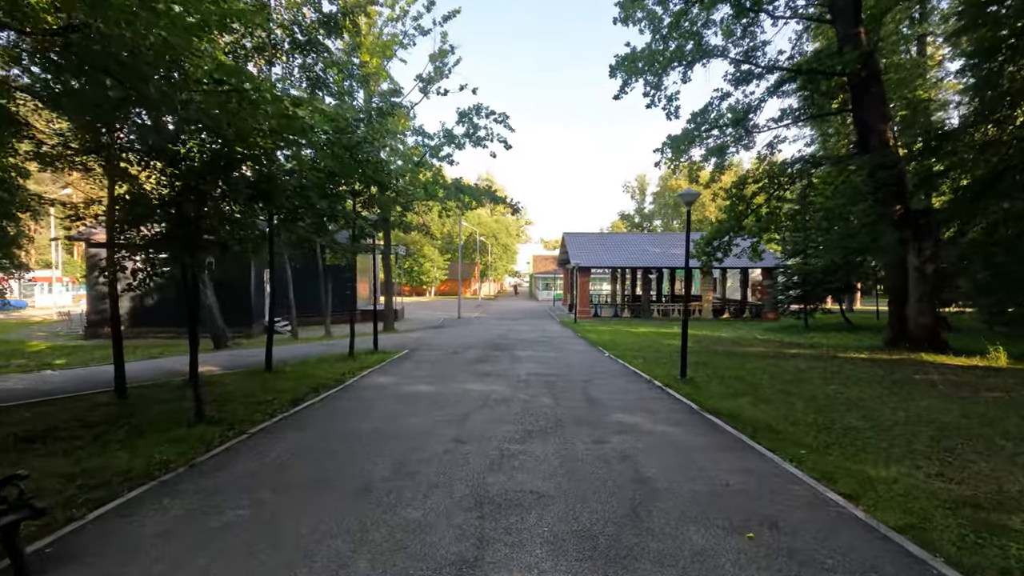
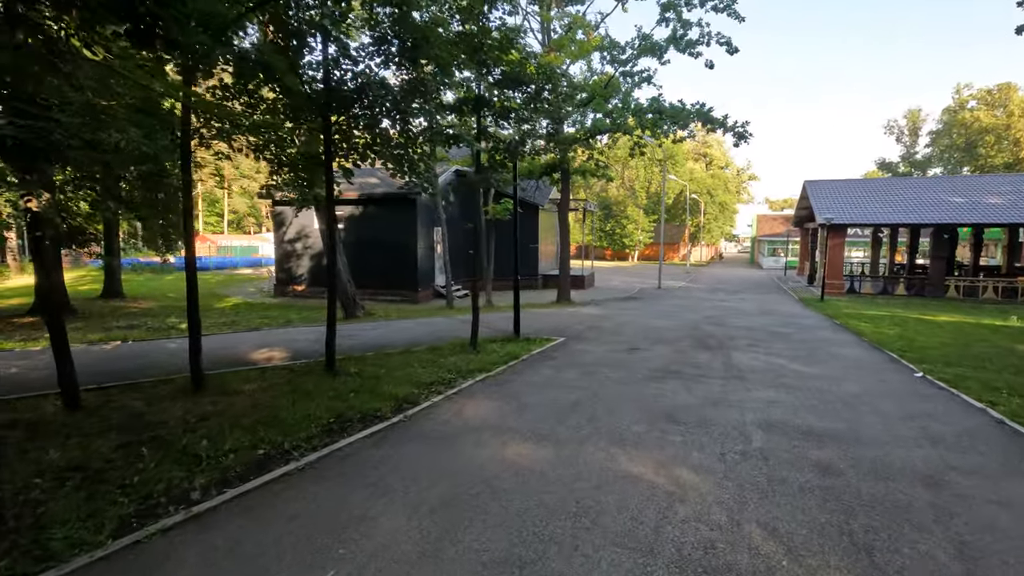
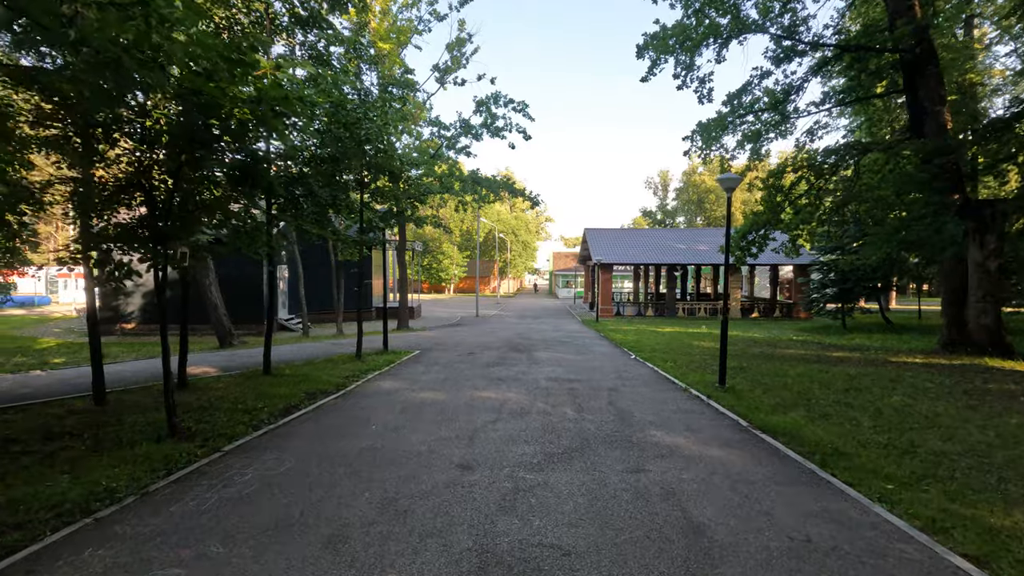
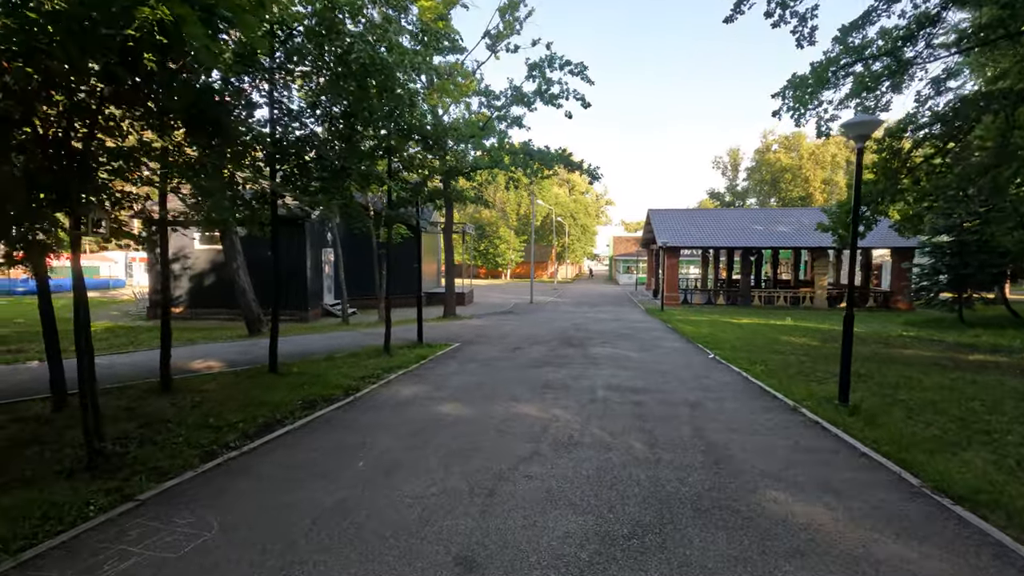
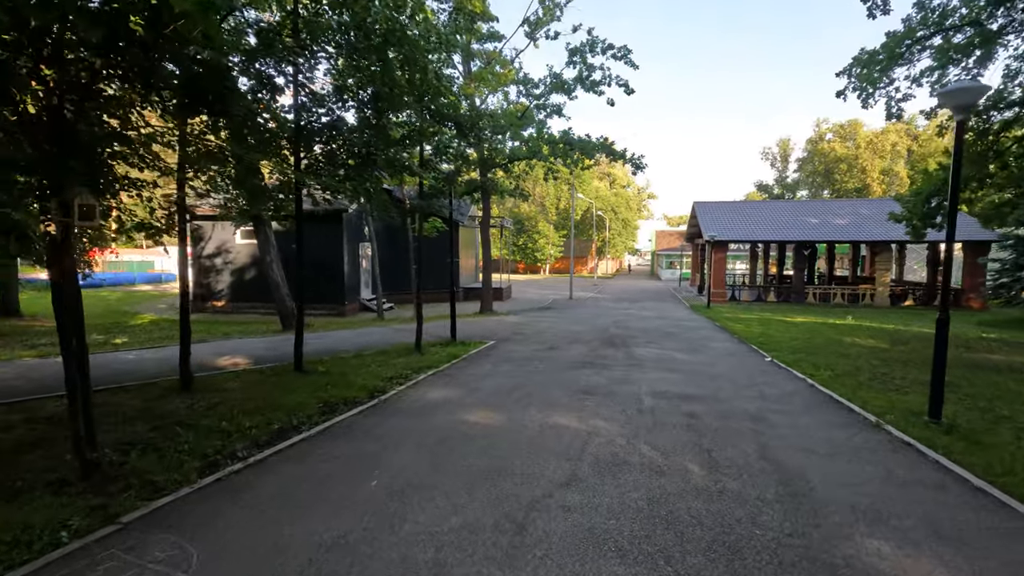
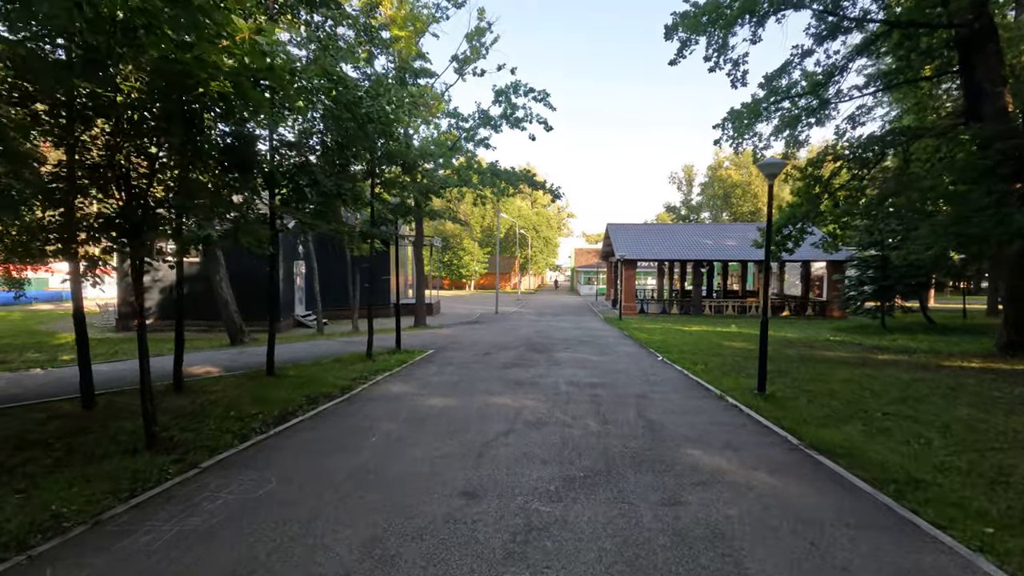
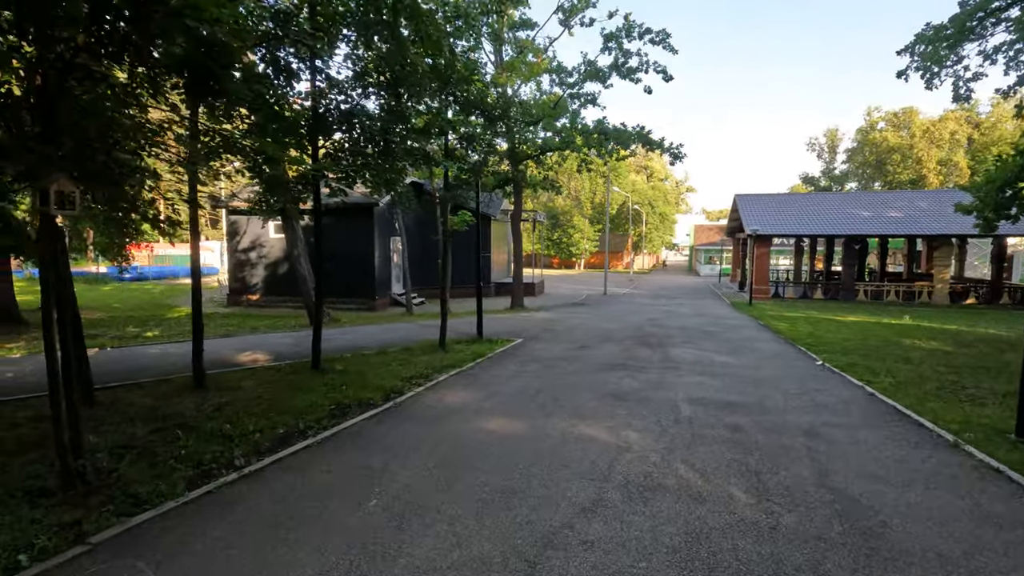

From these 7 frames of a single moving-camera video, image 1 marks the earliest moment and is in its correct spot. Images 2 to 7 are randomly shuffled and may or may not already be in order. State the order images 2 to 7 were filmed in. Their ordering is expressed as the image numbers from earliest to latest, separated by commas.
3, 6, 4, 5, 7, 2
